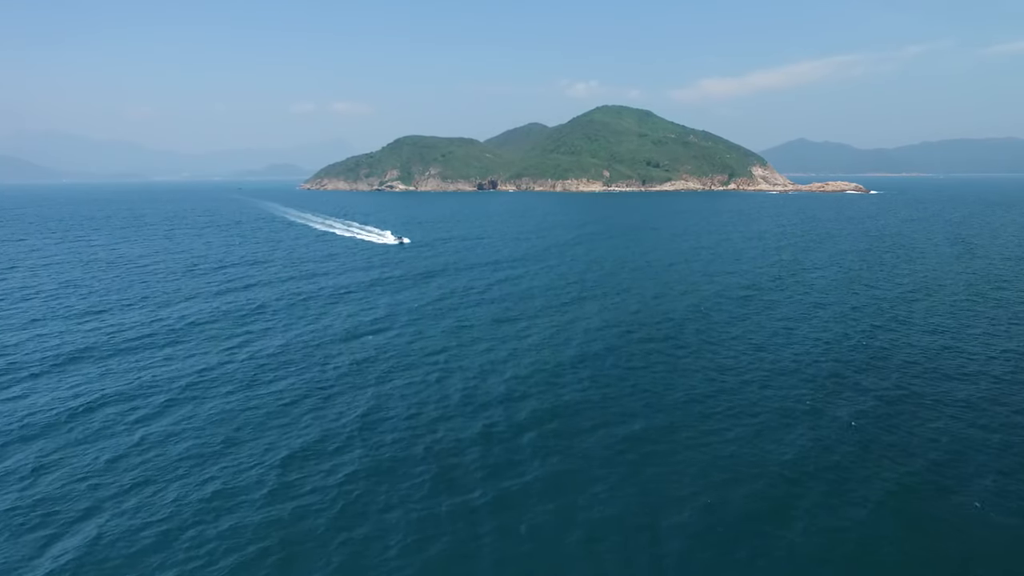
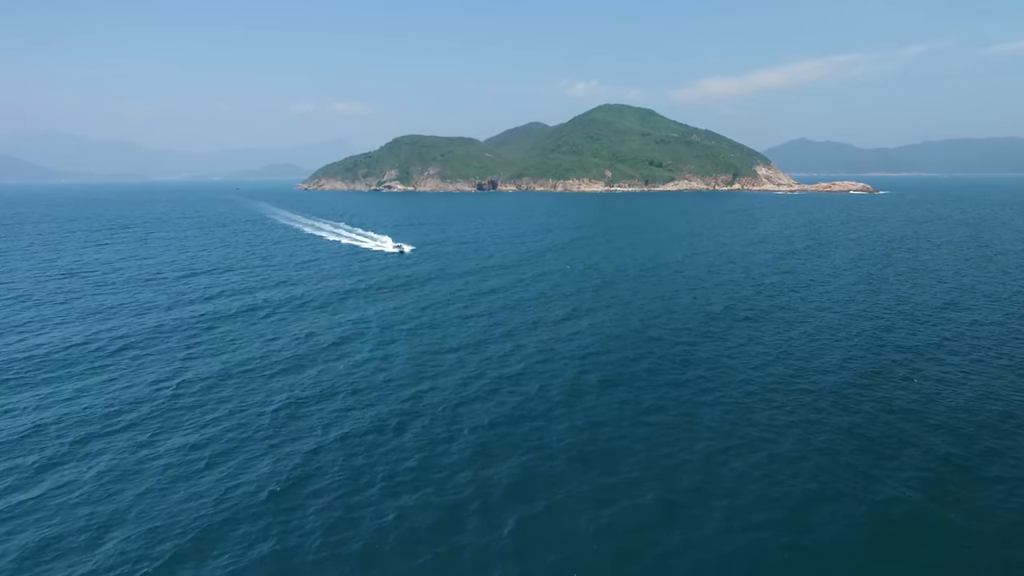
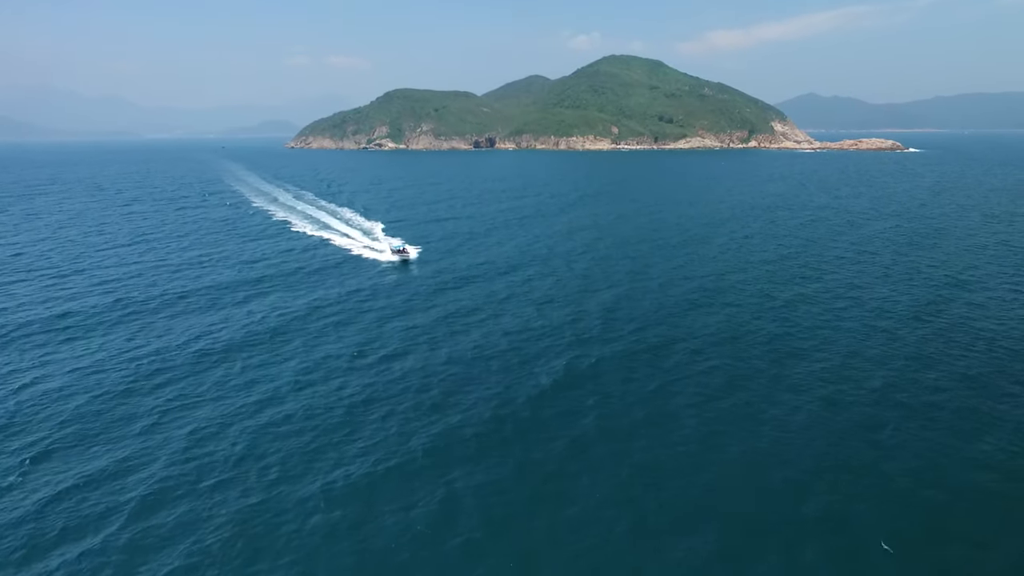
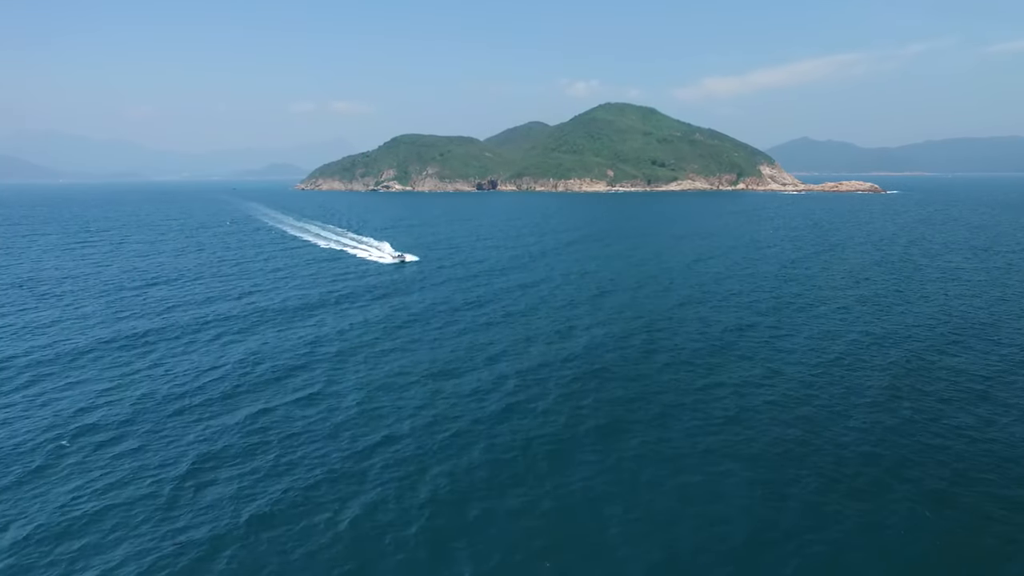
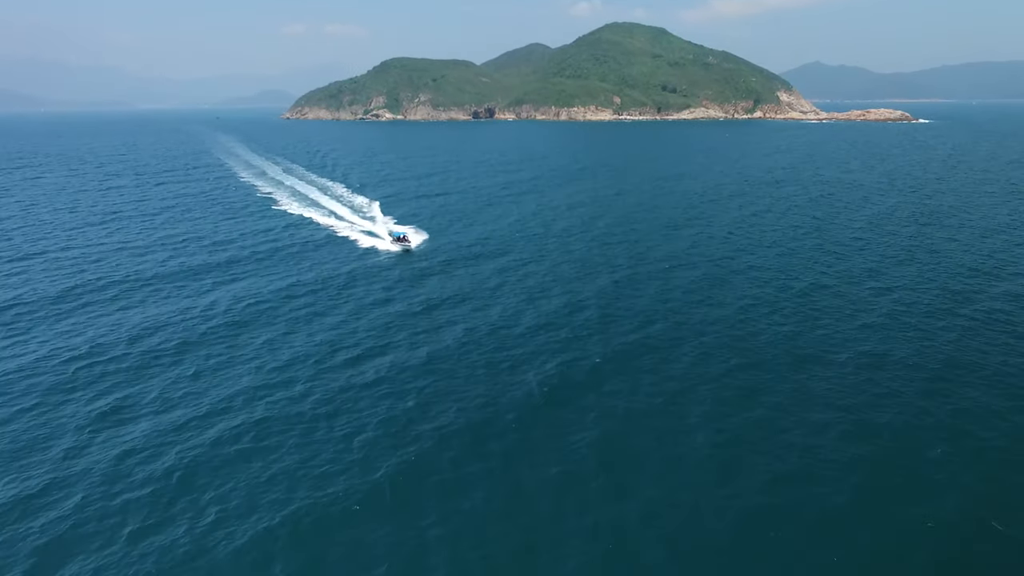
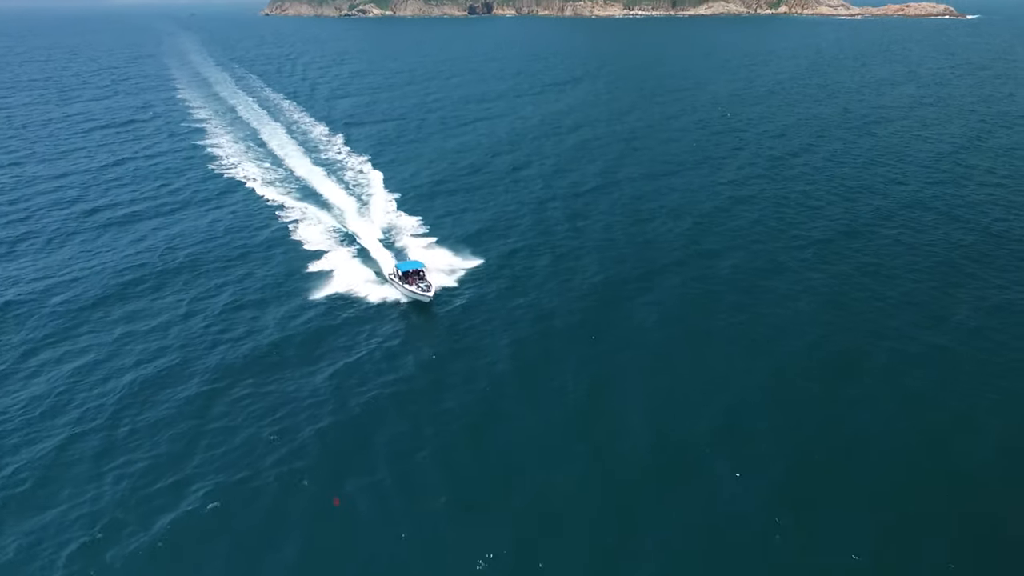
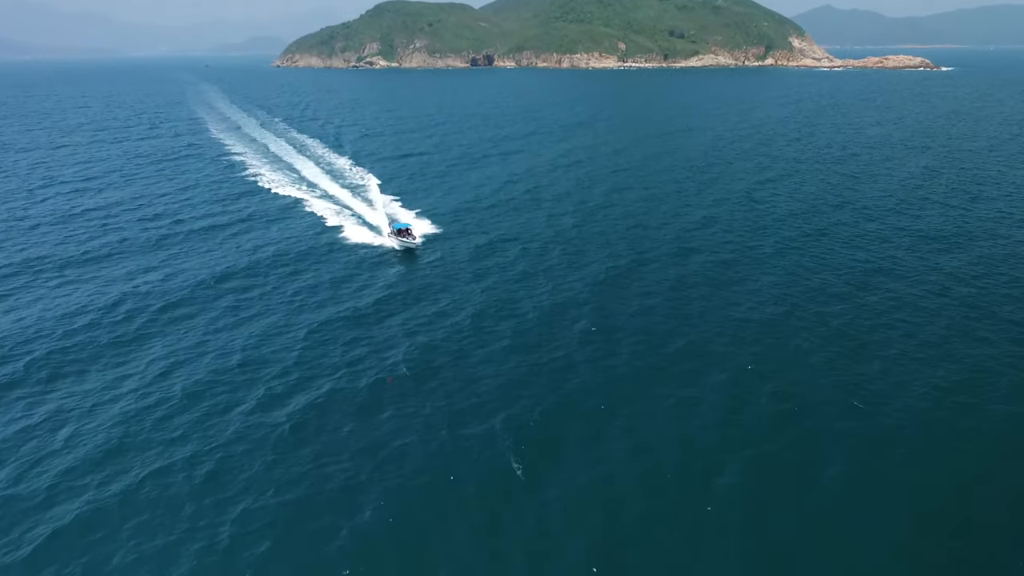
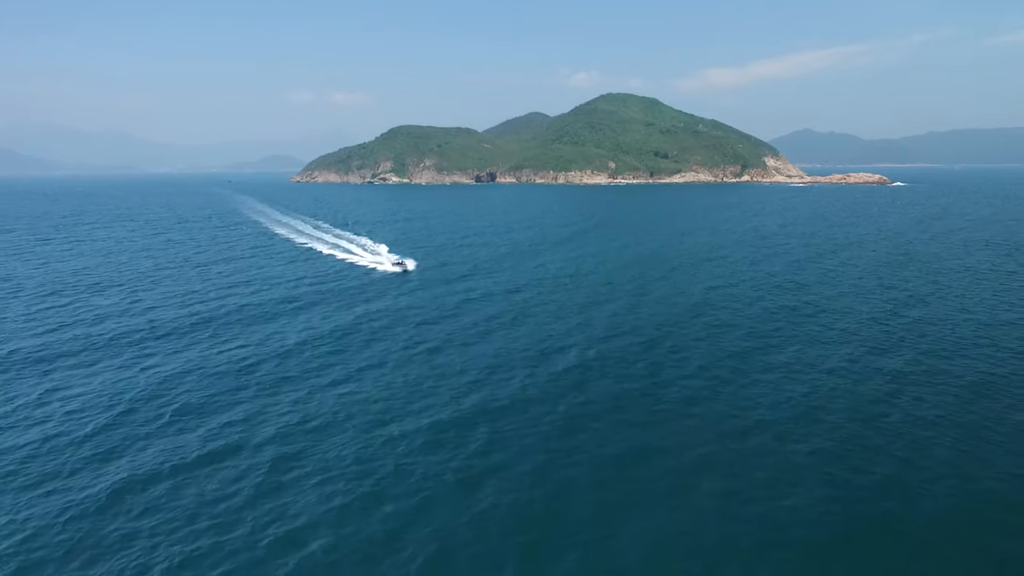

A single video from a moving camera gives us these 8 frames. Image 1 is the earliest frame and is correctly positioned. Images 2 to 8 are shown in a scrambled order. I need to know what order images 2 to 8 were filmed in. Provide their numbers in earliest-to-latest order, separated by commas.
2, 4, 8, 3, 5, 7, 6
